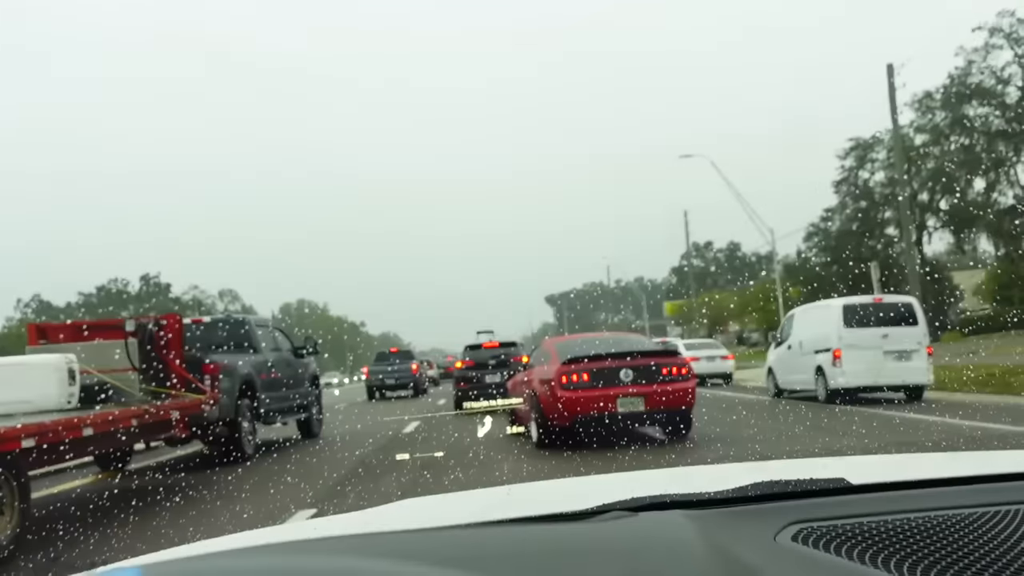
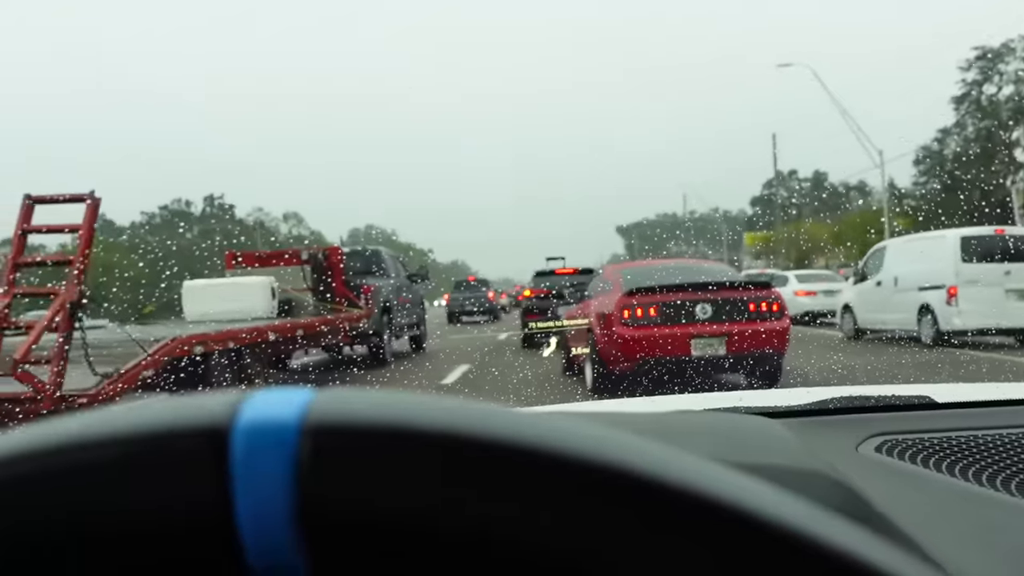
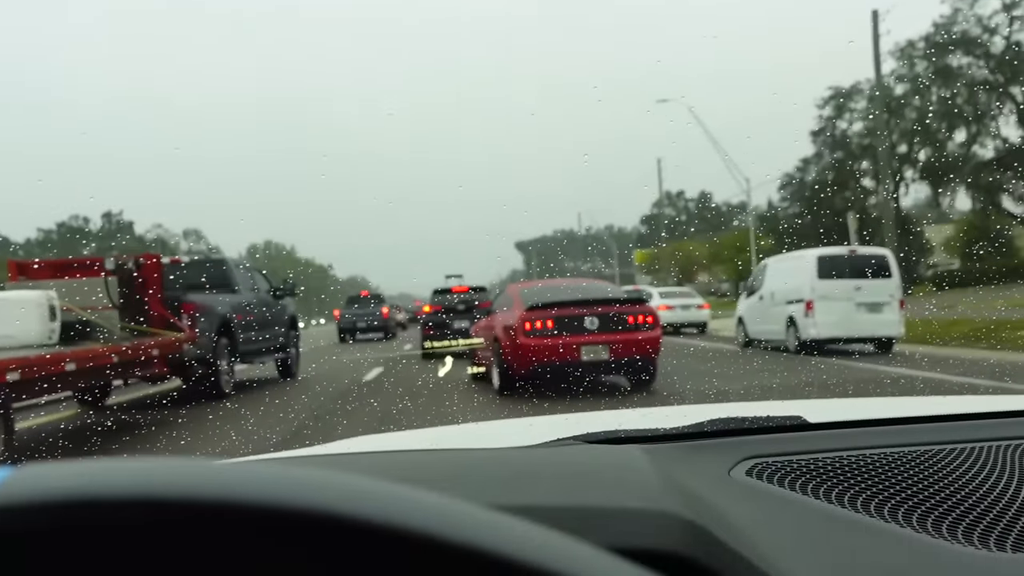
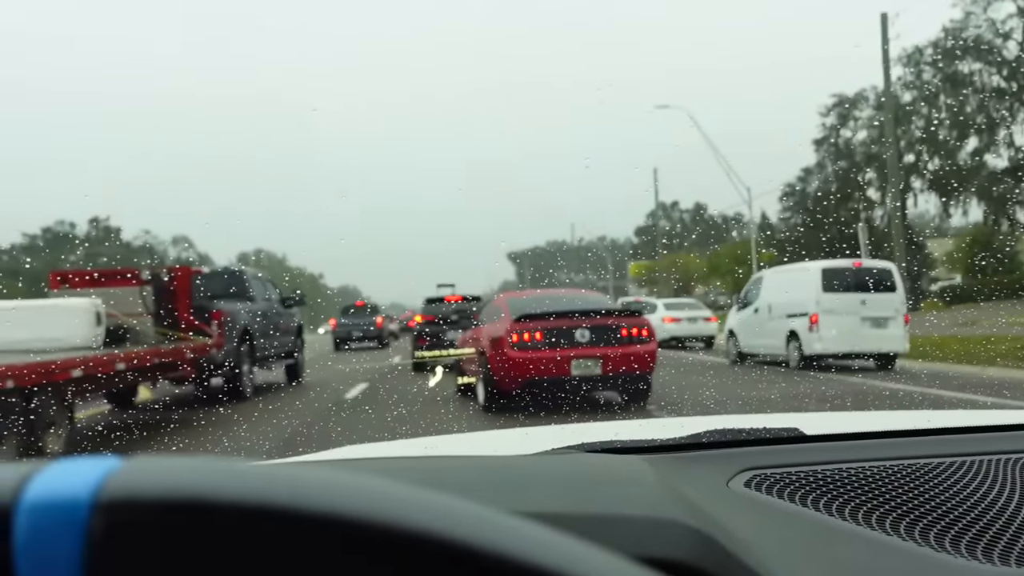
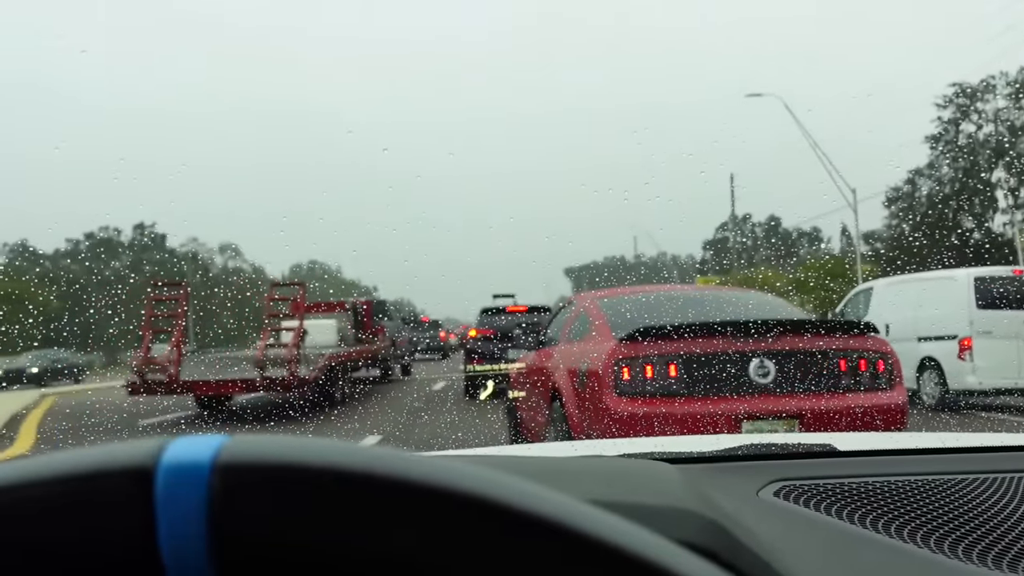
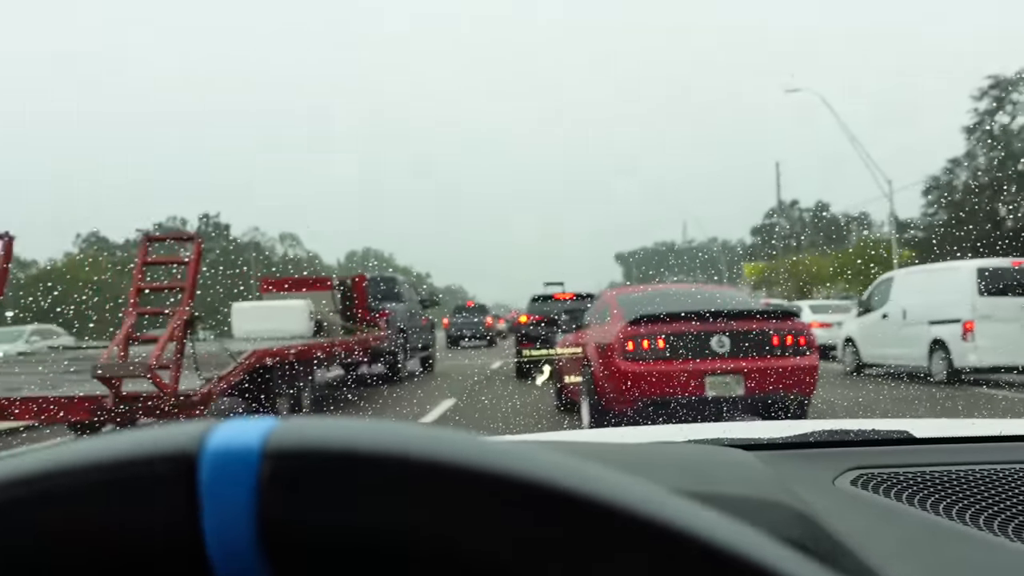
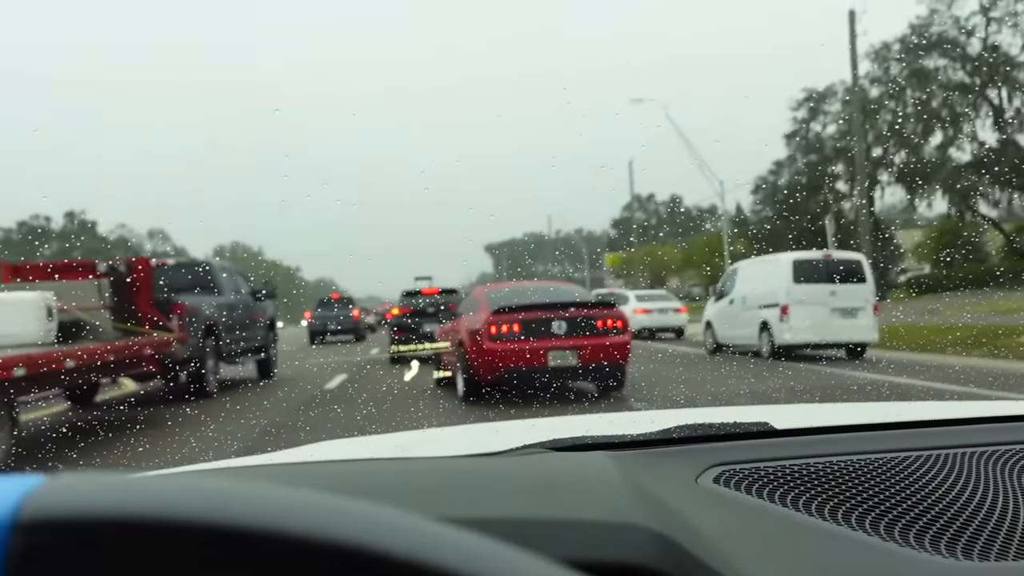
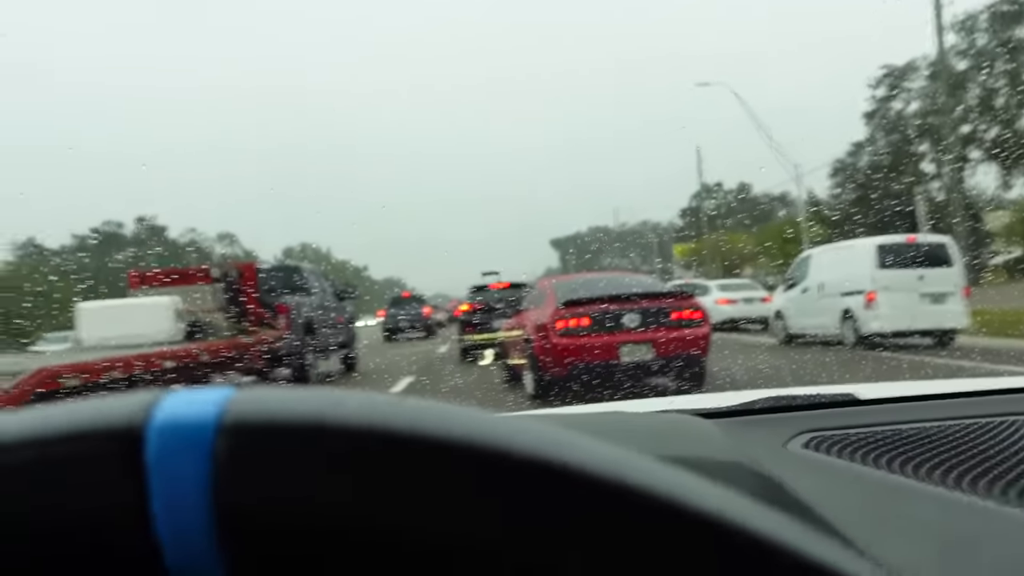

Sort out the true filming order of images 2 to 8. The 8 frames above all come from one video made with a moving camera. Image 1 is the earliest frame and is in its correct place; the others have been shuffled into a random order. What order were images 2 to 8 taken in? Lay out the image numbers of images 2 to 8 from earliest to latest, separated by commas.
3, 7, 4, 8, 2, 6, 5
